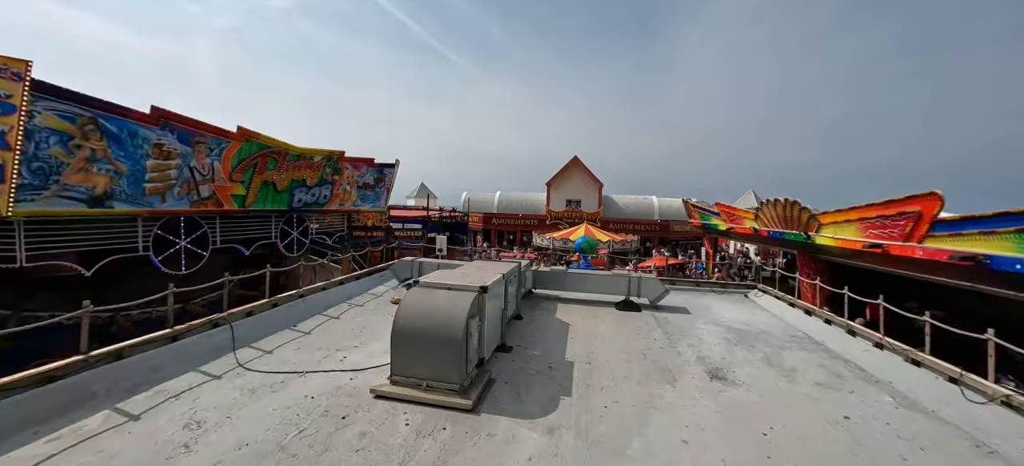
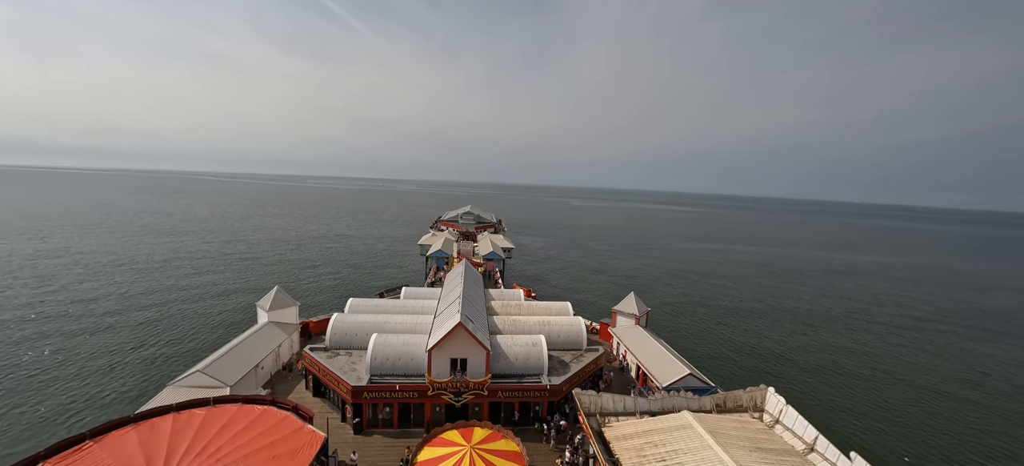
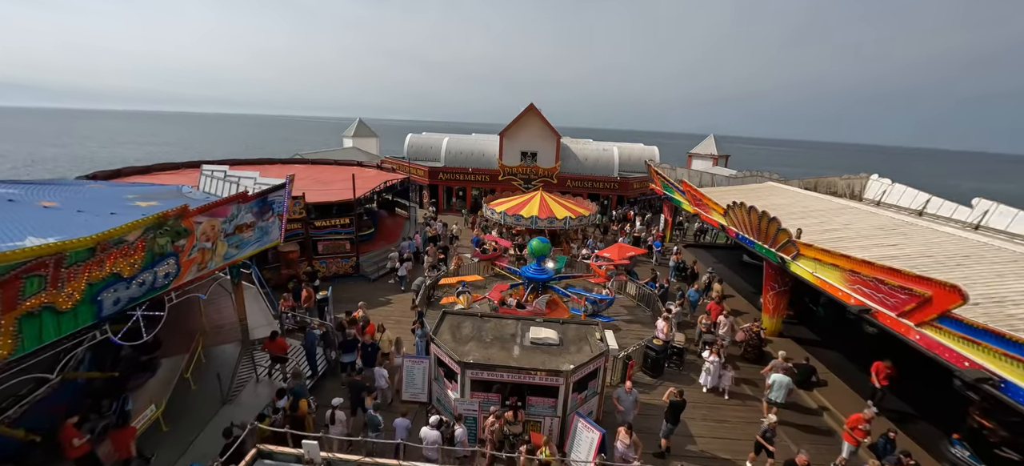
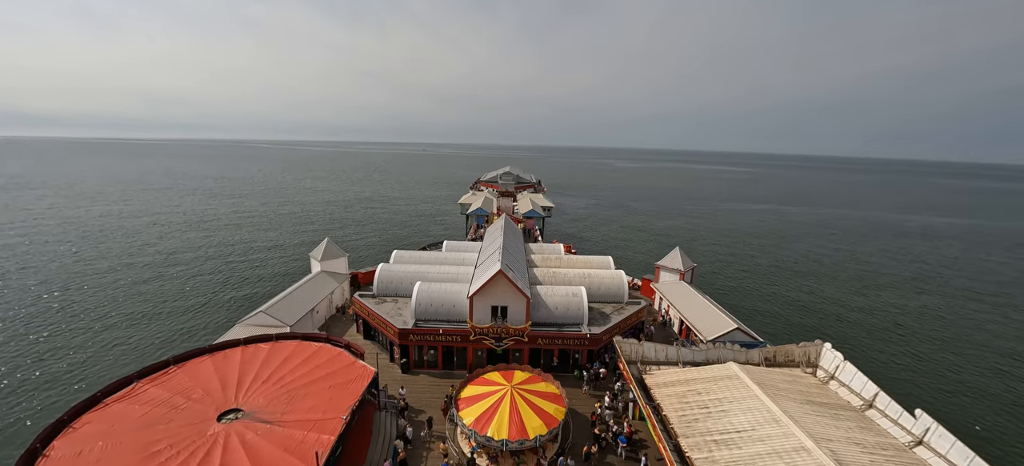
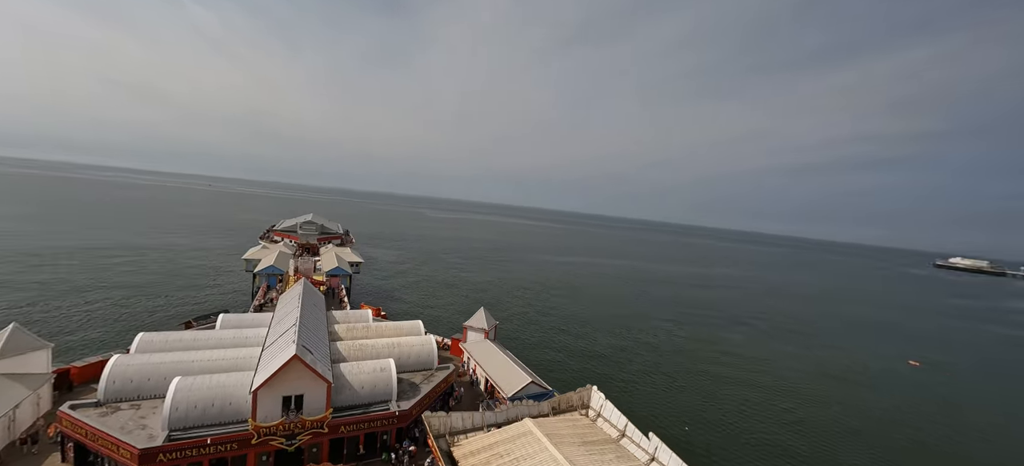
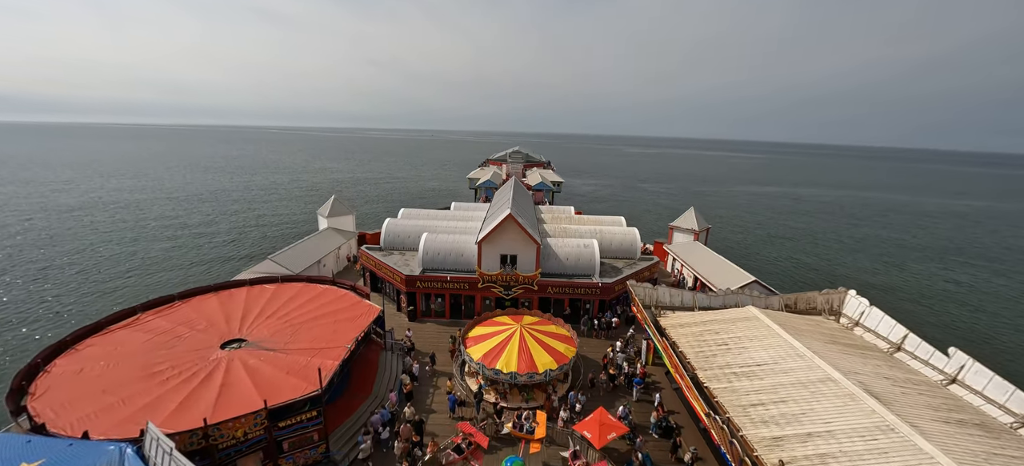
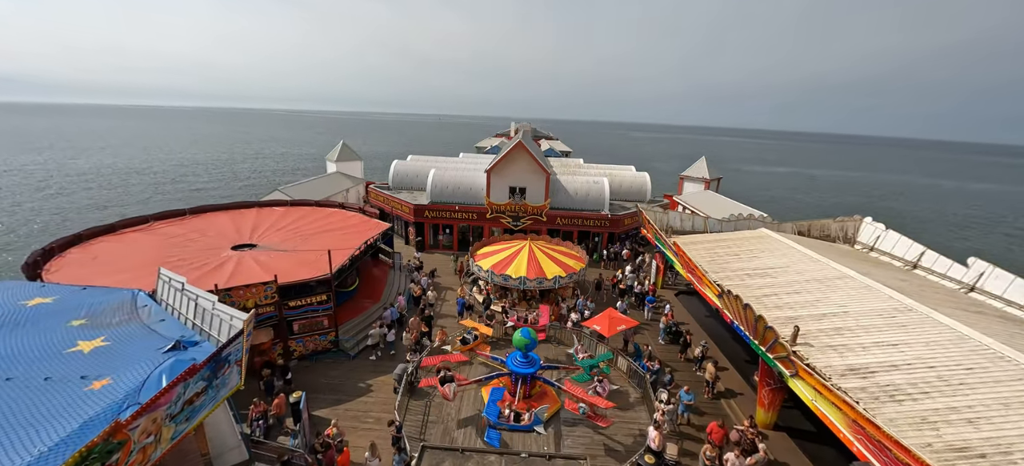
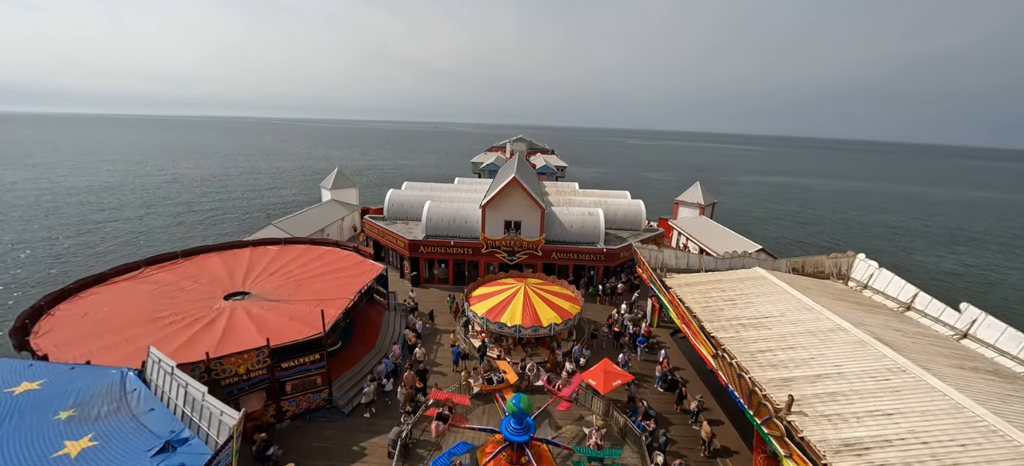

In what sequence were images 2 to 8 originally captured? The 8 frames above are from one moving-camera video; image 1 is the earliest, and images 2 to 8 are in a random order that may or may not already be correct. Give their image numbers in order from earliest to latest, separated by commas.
3, 7, 8, 6, 4, 2, 5
